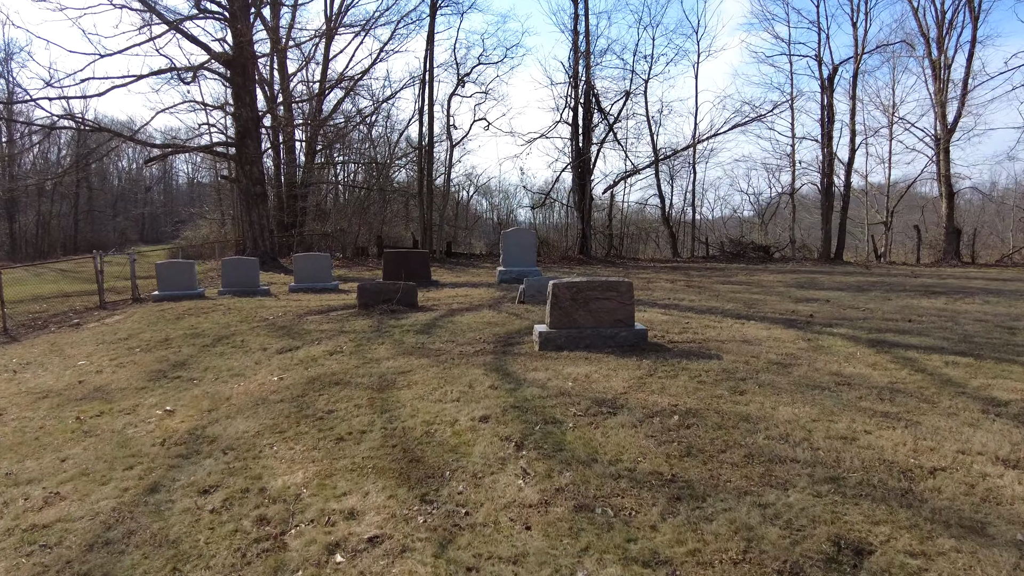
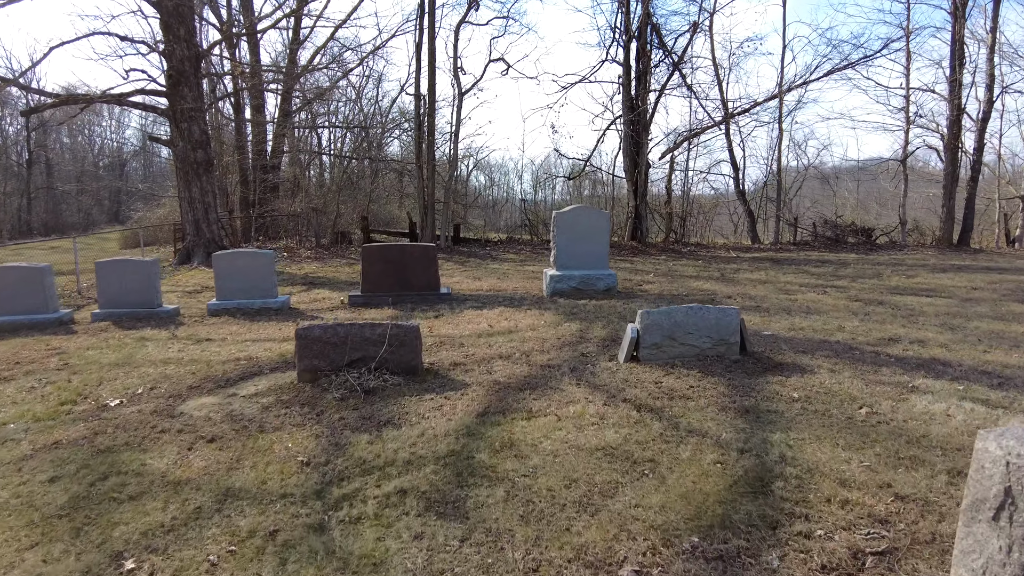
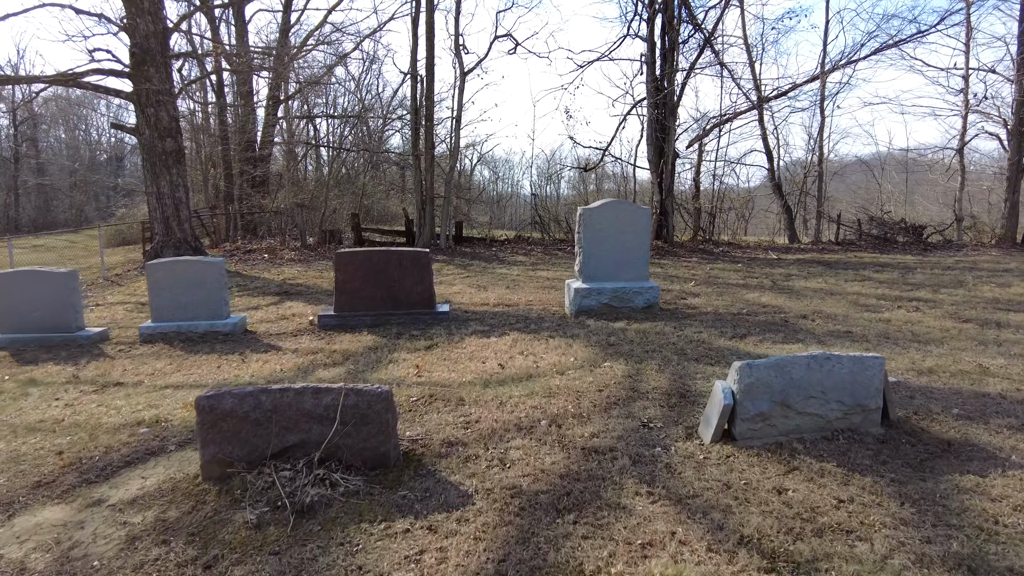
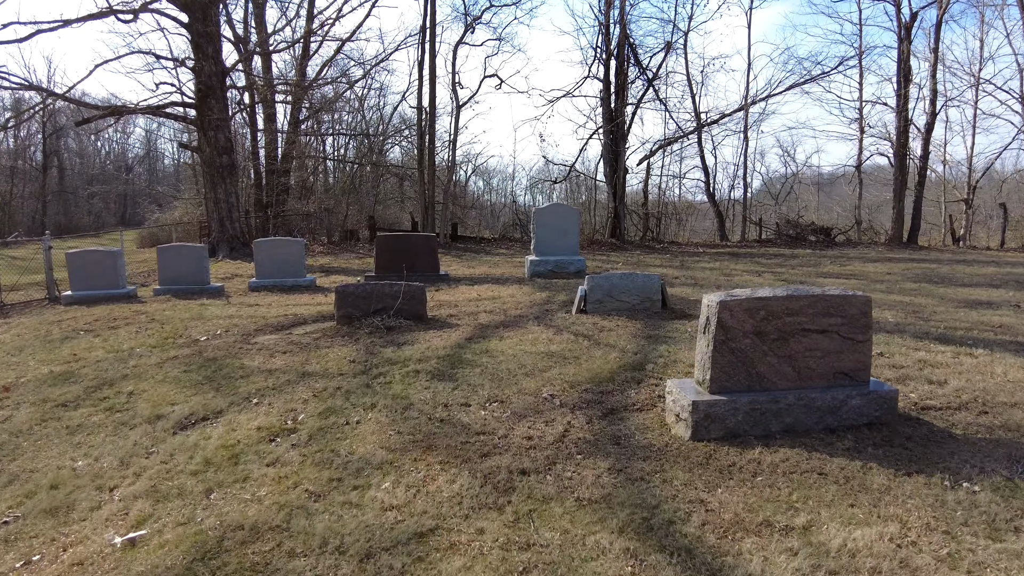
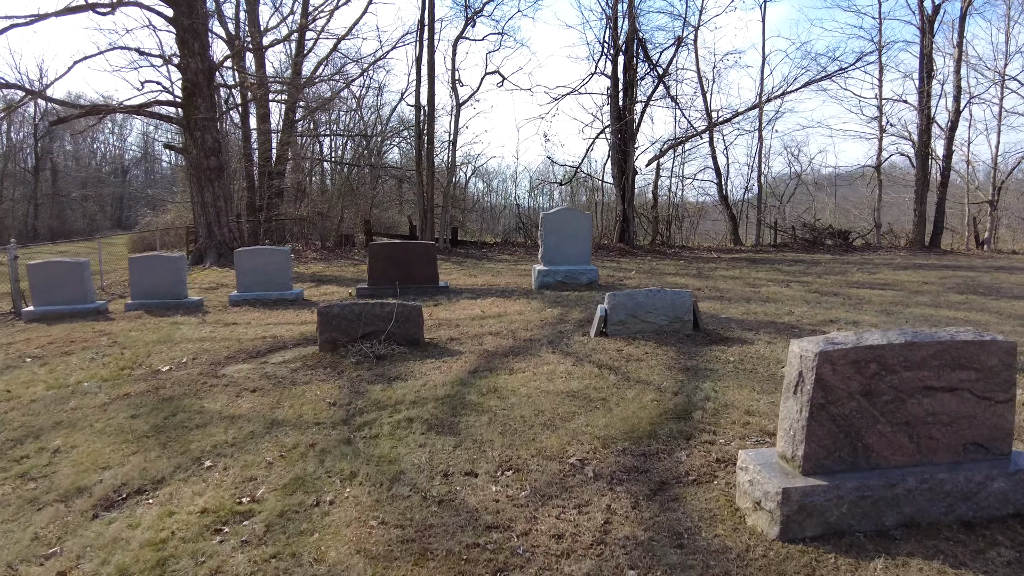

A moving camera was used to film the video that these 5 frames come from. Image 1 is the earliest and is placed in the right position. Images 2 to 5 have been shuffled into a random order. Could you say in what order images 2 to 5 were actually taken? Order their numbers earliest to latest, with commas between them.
4, 5, 2, 3
